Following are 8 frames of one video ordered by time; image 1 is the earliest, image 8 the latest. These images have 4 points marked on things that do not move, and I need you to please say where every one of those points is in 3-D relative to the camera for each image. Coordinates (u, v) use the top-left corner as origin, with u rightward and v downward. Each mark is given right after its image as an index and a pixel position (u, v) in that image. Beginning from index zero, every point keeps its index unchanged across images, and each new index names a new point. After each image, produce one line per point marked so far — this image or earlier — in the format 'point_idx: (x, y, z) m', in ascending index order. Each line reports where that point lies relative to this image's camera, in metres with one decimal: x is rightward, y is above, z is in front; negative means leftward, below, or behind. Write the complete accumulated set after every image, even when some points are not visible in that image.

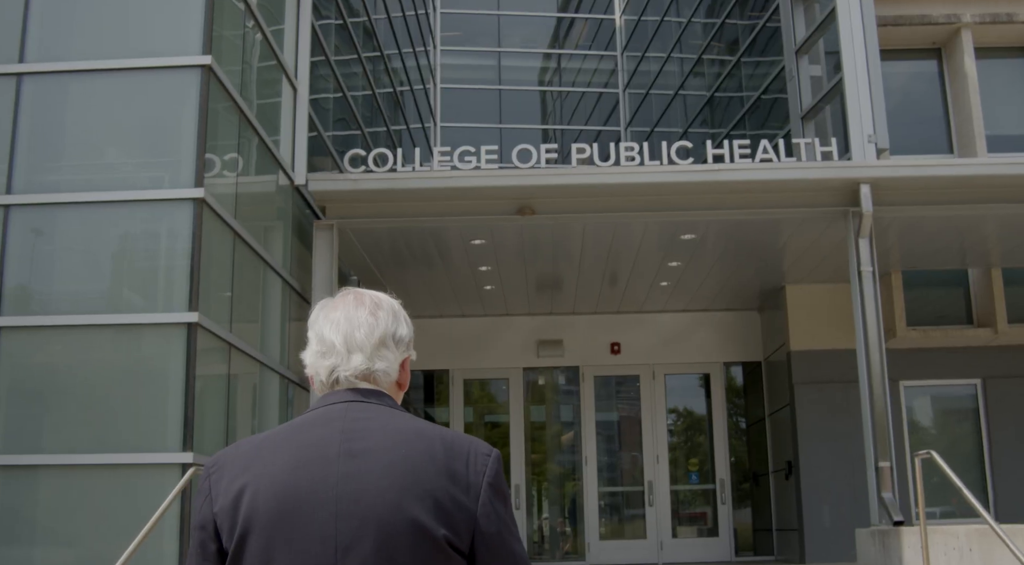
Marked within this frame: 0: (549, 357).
0: (+0.4, -0.8, +10.9) m
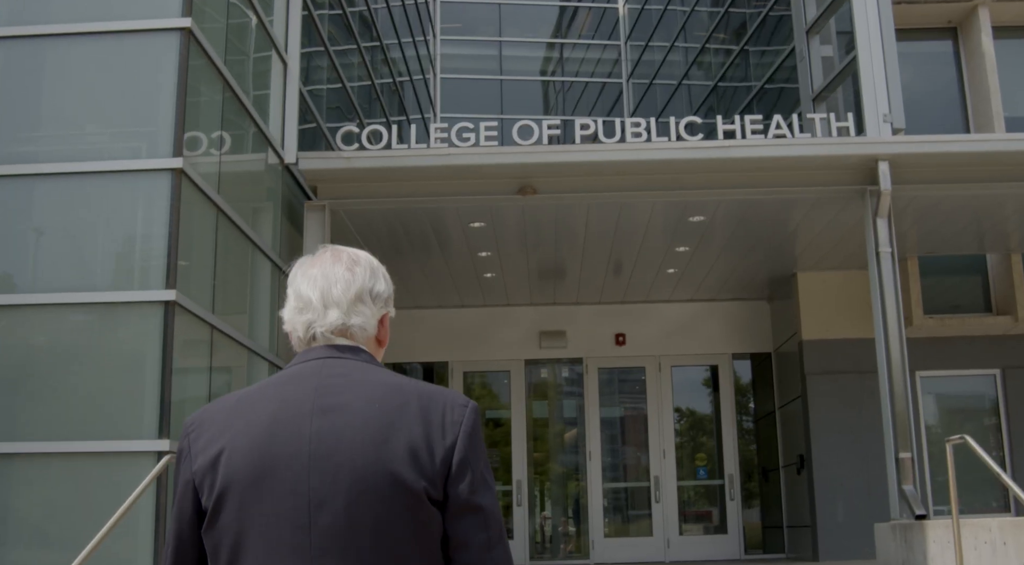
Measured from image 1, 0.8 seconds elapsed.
0: (+0.4, -0.7, +10.6) m
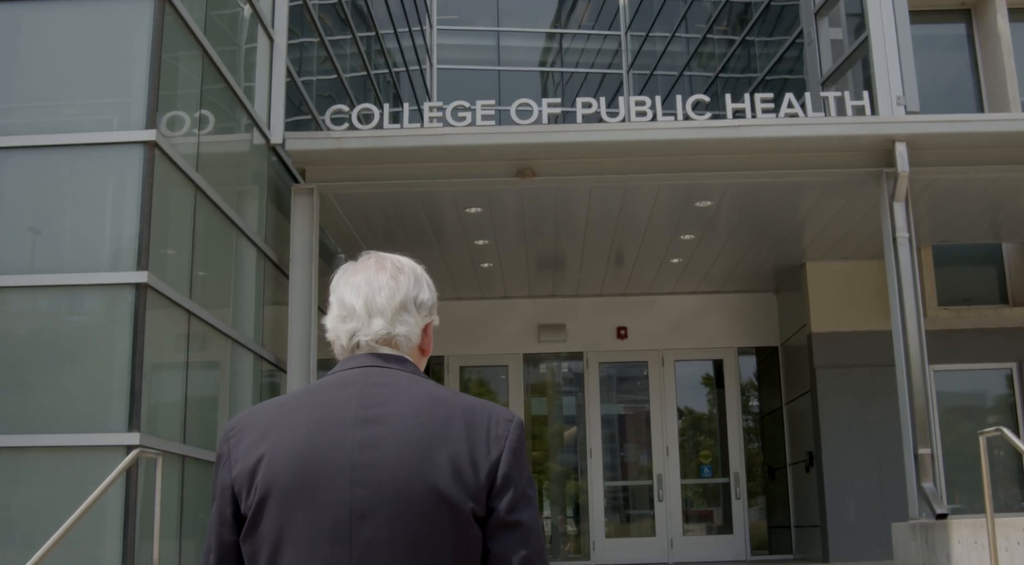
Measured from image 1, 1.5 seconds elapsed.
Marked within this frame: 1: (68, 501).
0: (+0.4, -0.6, +10.3) m
1: (-2.0, -1.0, +4.1) m
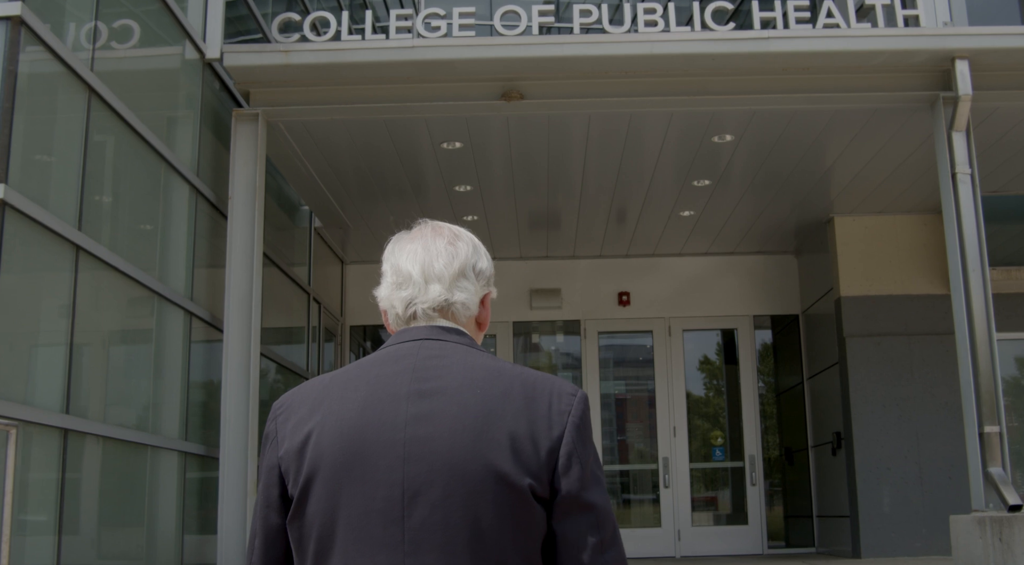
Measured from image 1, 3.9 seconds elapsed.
0: (+0.3, -0.3, +9.2) m
1: (-2.1, -0.7, +3.1) m
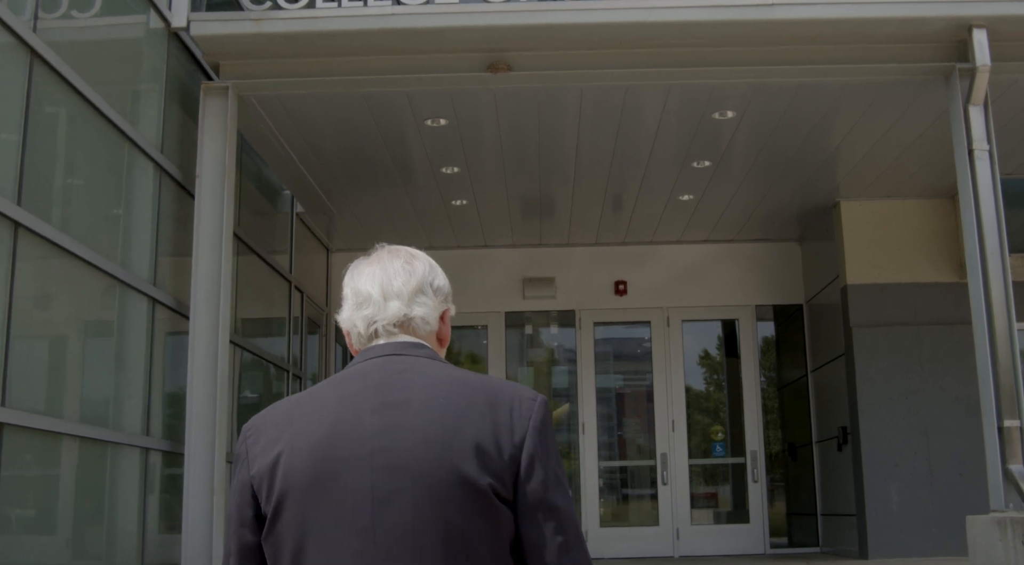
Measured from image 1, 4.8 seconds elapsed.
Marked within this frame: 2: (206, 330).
0: (+0.2, -0.2, +8.9) m
1: (-2.1, -0.6, +2.8) m
2: (-1.6, -0.2, +4.7) m
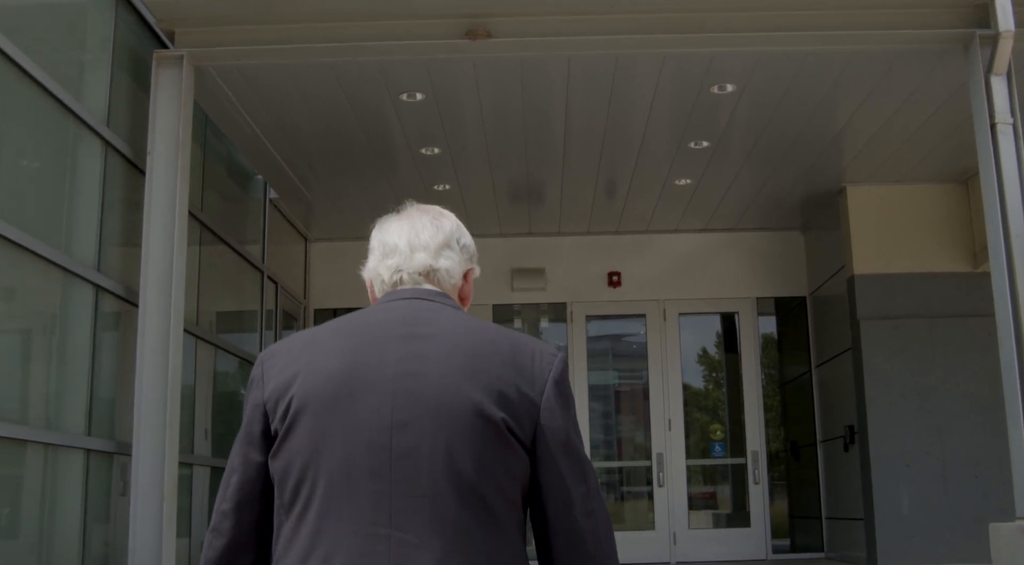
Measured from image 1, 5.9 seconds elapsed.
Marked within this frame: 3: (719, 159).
0: (+0.1, -0.1, +8.5) m
1: (-2.2, -0.6, +2.4) m
2: (-1.7, -0.2, +4.3) m
3: (+1.5, +0.8, +6.5) m
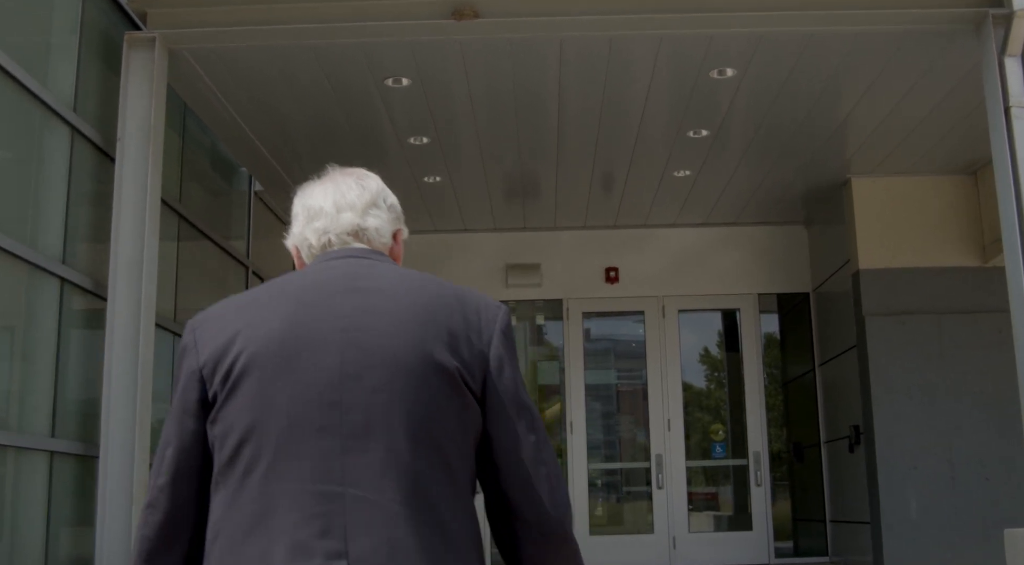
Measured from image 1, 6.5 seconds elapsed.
0: (+0.1, -0.1, +8.3) m
1: (-2.3, -0.5, +2.2) m
2: (-1.7, -0.1, +4.1) m
3: (+1.4, +0.9, +6.3) m
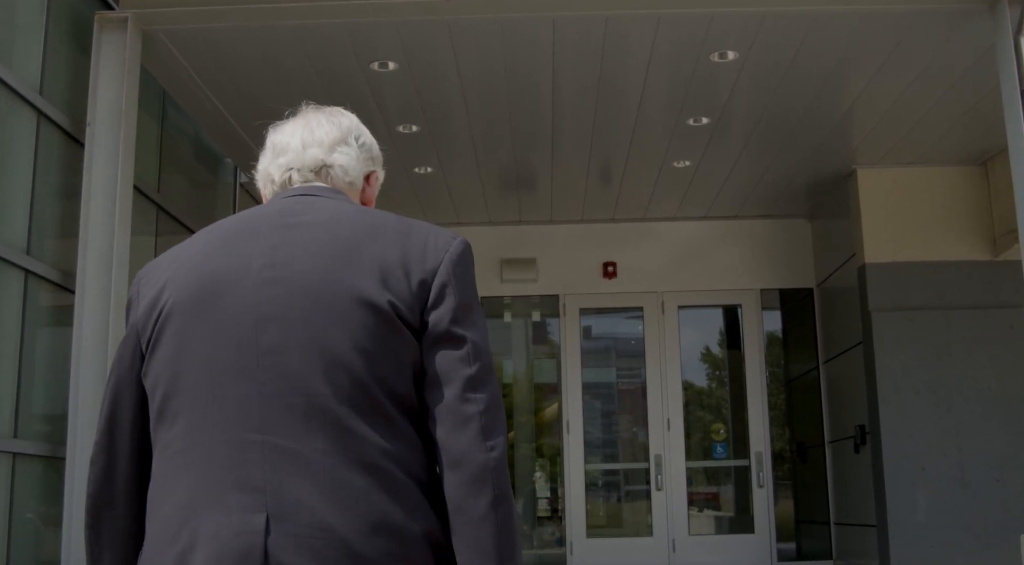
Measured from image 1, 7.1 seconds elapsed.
0: (+0.1, 0.0, +8.1) m
1: (-2.3, -0.5, +1.9) m
2: (-1.7, -0.1, +3.9) m
3: (+1.4, +0.9, +6.0) m
